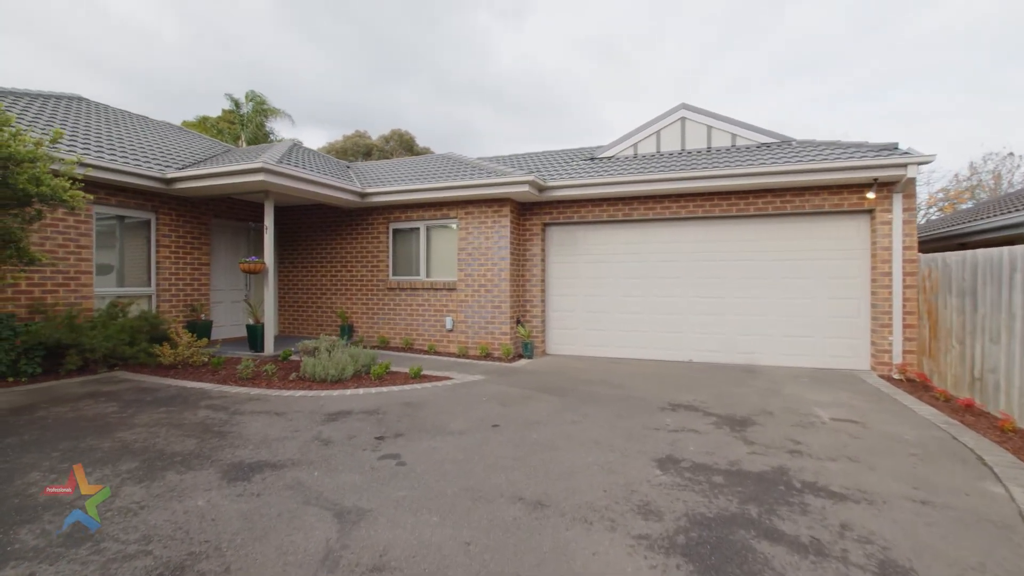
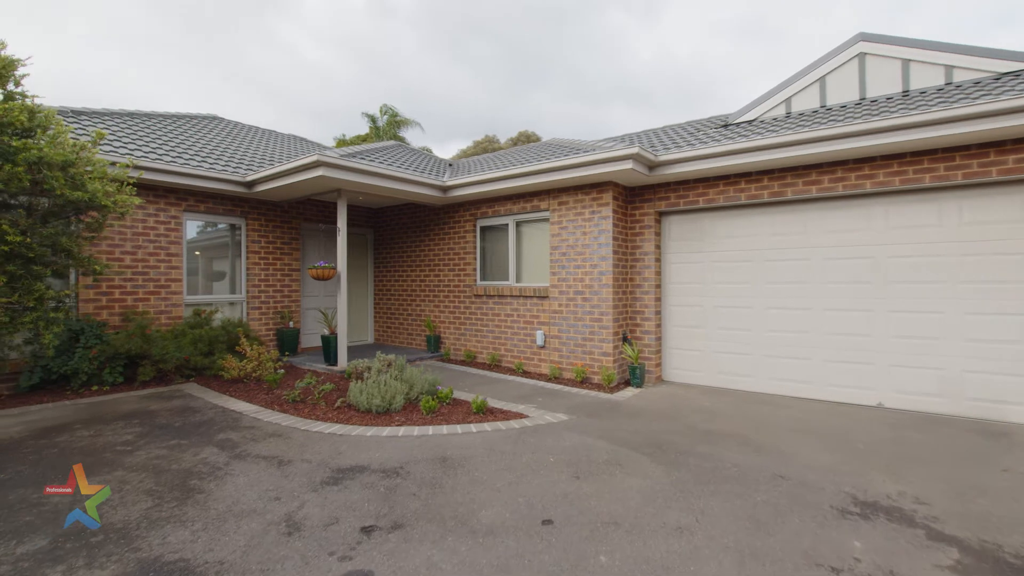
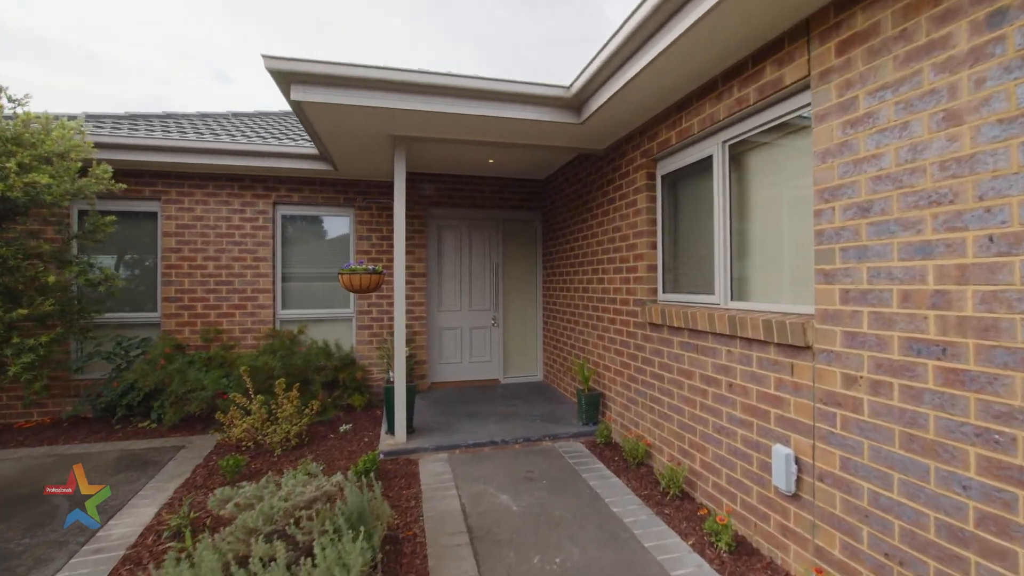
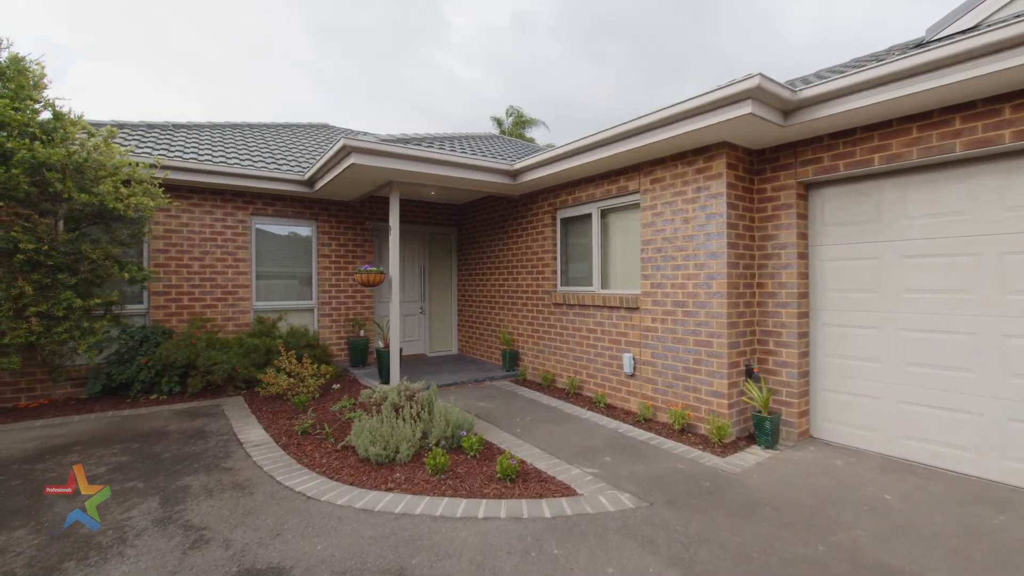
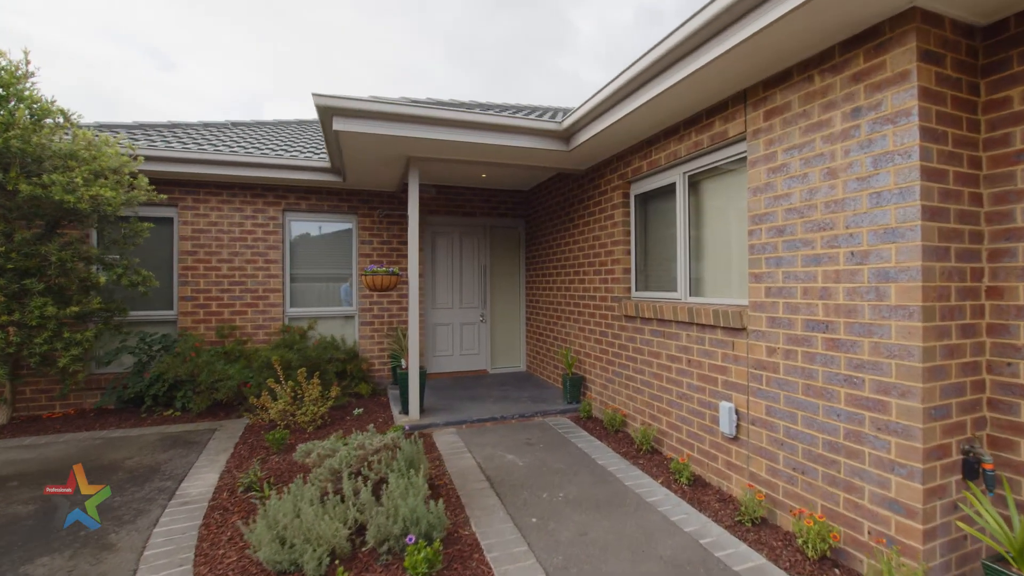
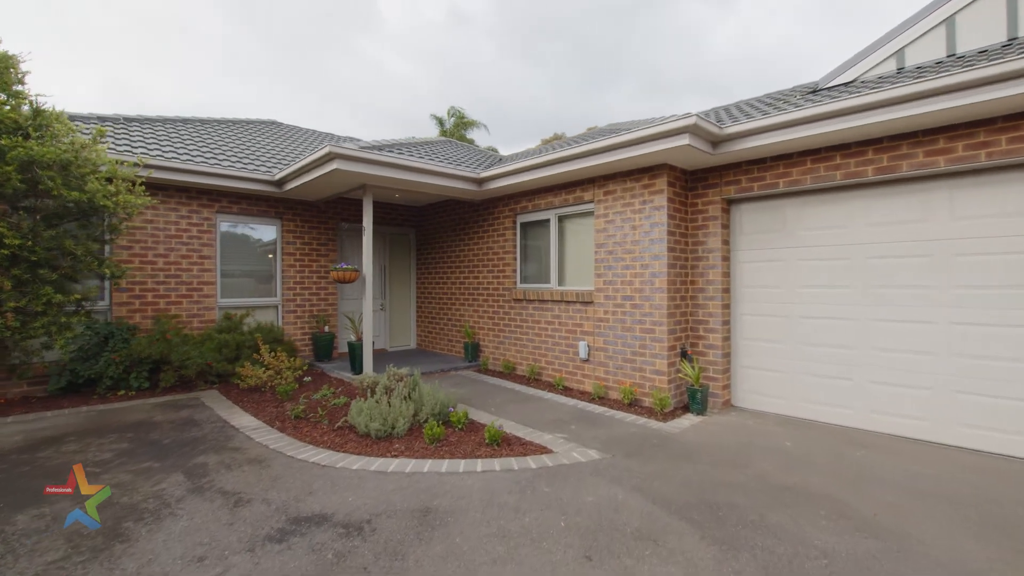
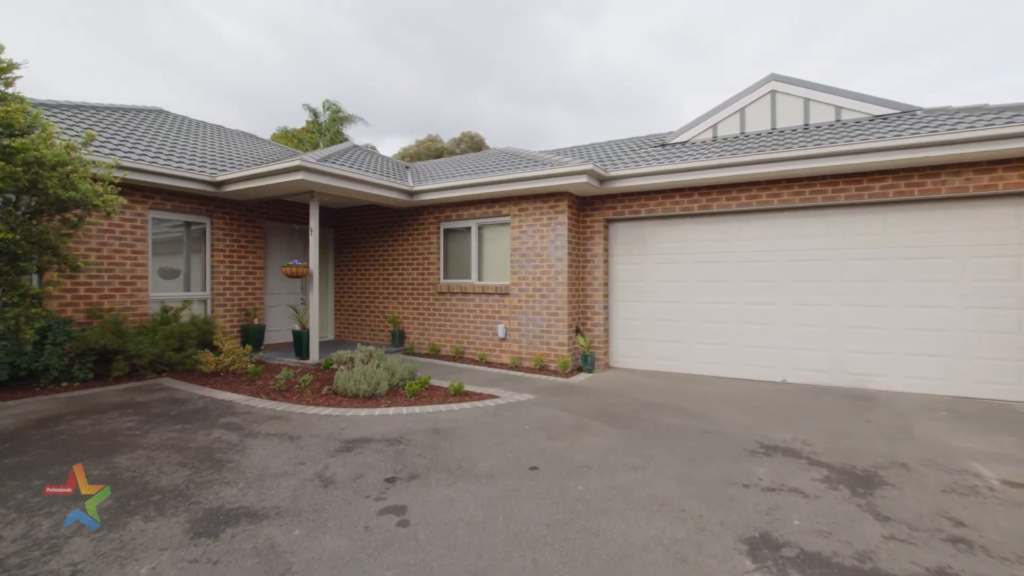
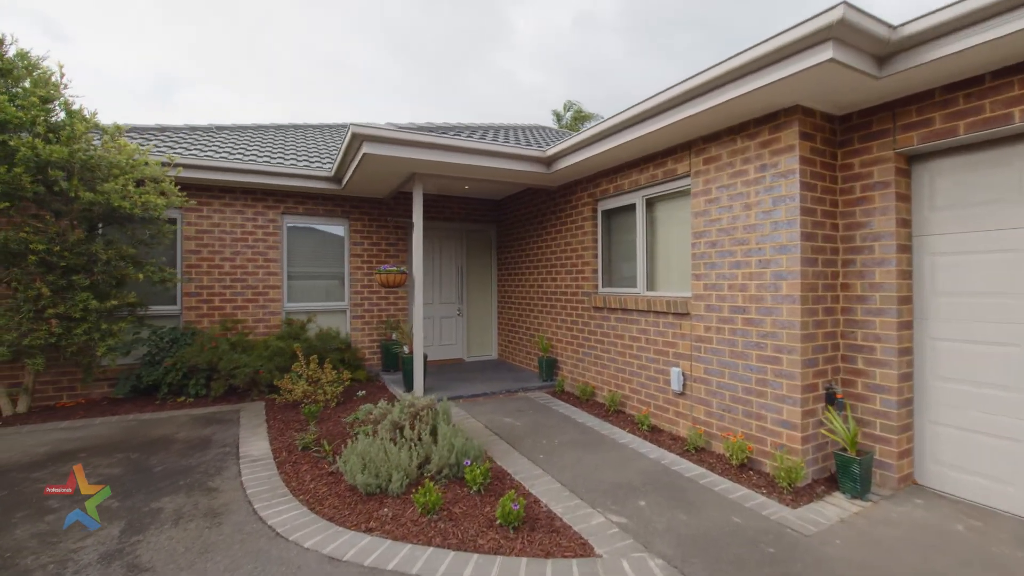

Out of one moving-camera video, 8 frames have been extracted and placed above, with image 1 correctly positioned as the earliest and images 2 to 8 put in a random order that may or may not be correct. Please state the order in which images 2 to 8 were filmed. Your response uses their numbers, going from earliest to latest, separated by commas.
7, 2, 6, 4, 8, 5, 3
